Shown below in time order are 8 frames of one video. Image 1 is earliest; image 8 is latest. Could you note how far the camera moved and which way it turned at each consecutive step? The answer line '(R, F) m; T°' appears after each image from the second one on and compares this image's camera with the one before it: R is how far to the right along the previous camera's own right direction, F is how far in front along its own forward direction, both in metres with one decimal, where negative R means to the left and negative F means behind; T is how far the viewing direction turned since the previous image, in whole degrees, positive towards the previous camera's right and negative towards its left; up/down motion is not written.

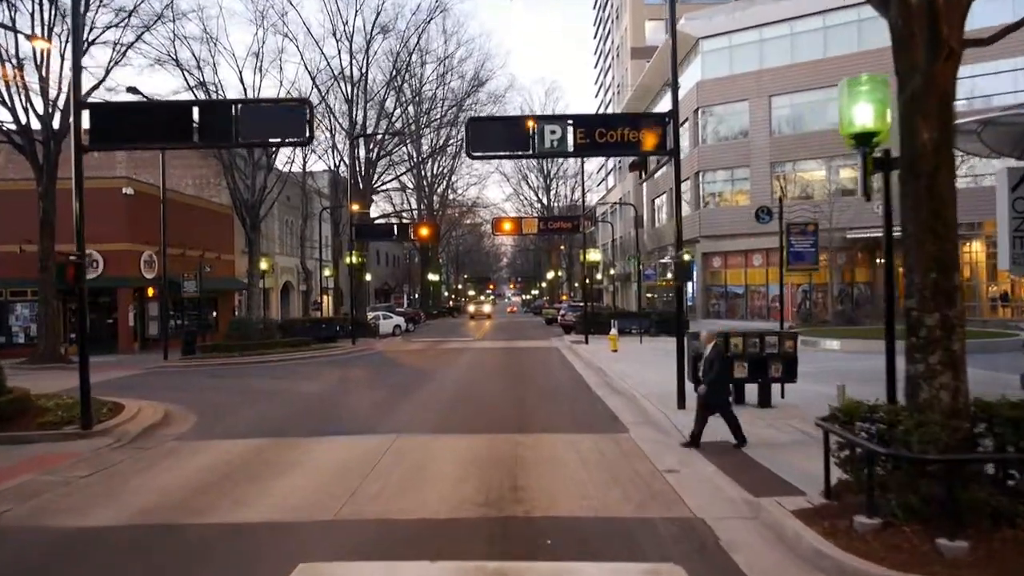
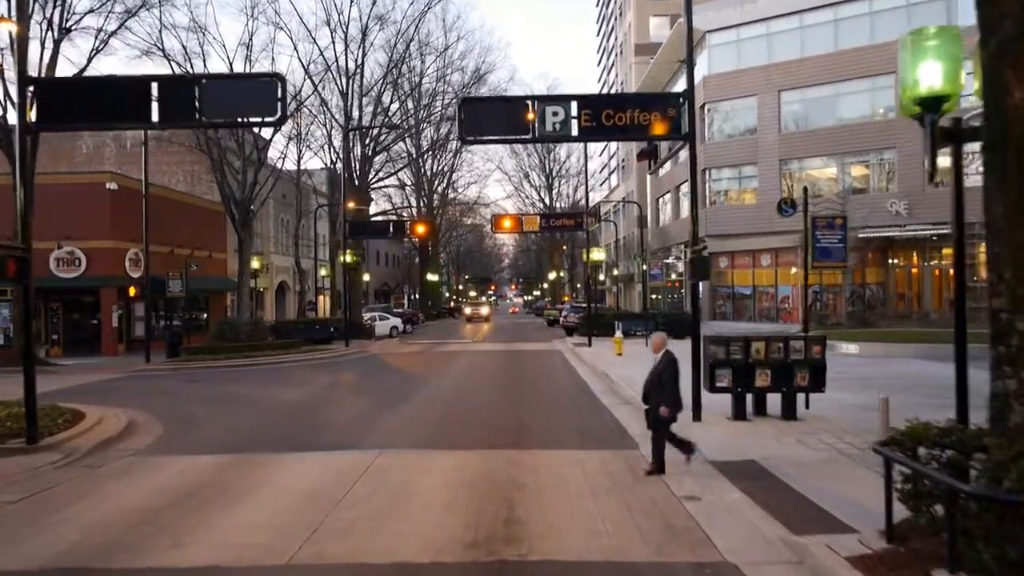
(+0.1, +1.4) m; 0°
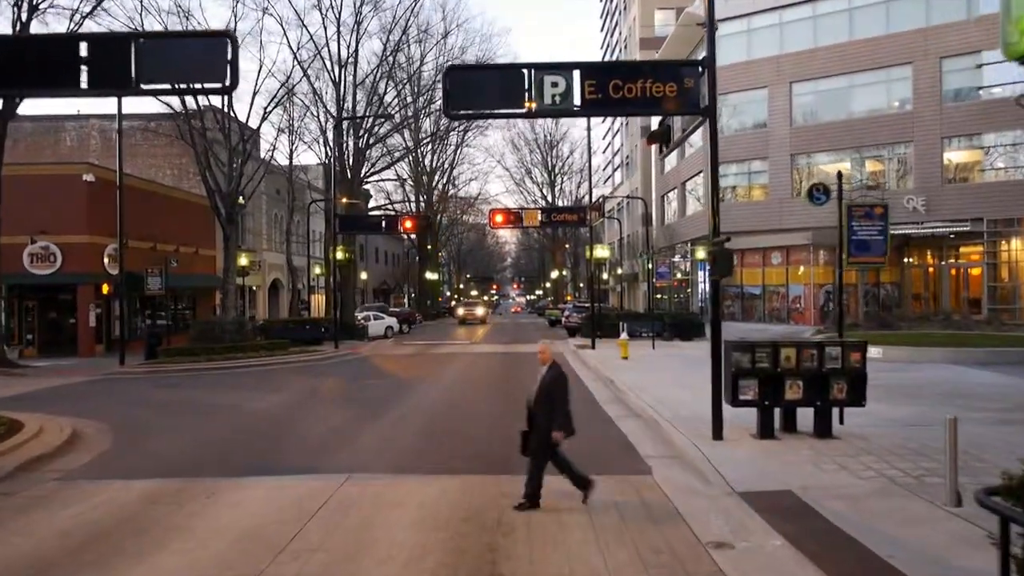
(+0.1, +1.7) m; 0°
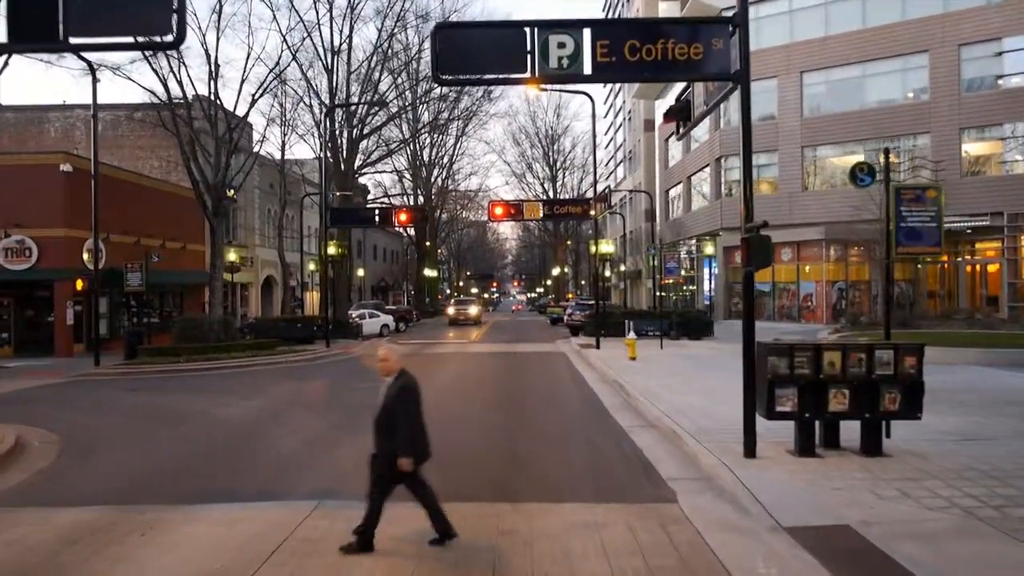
(0.0, +1.5) m; 0°
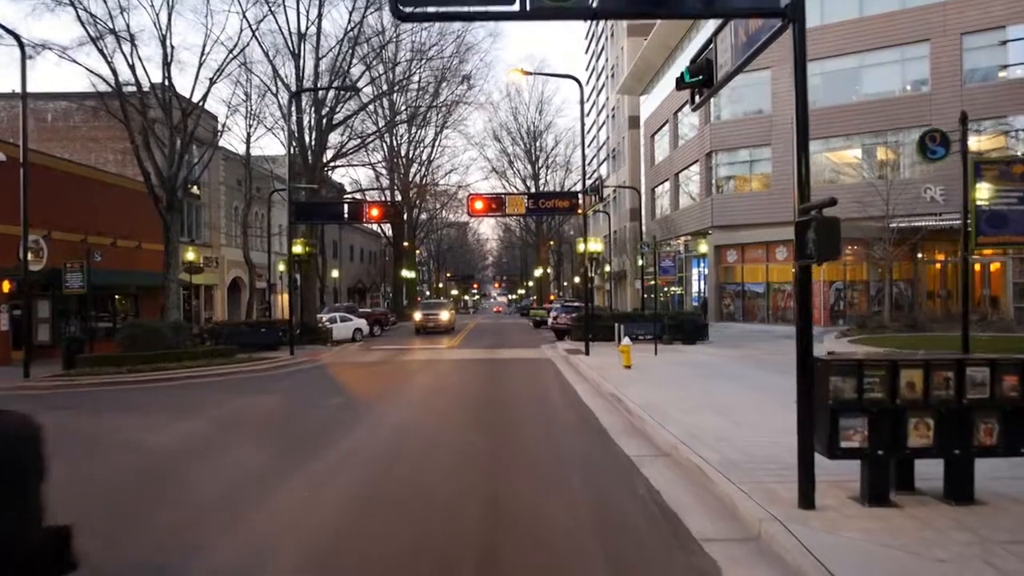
(0.0, +2.3) m; +1°
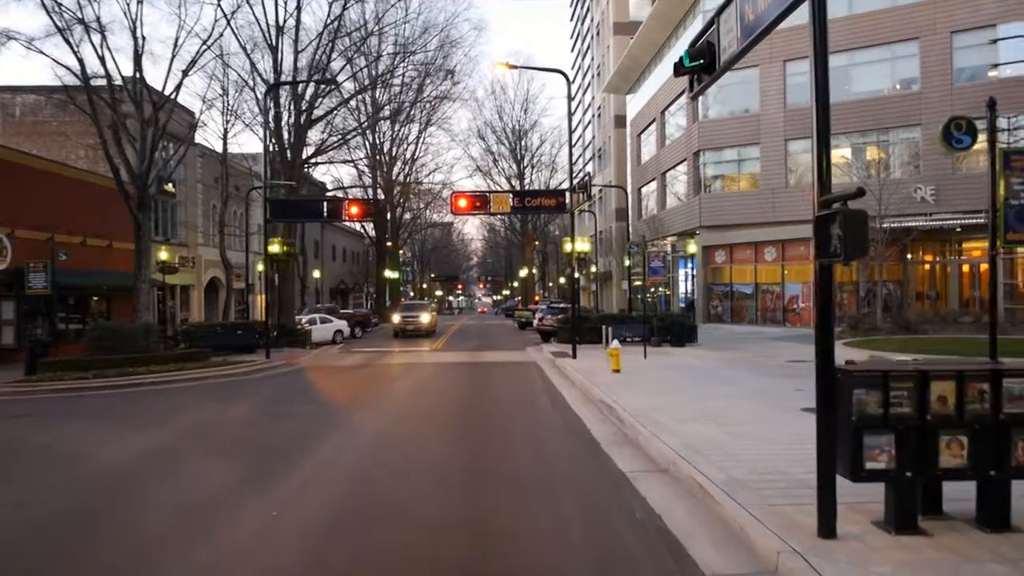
(0.0, +0.8) m; +1°
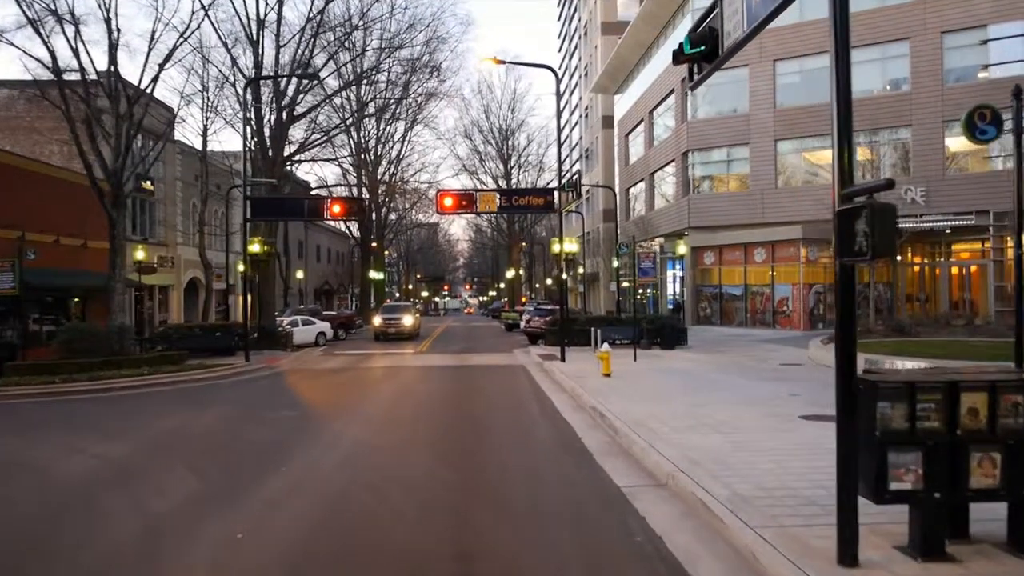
(0.0, +0.7) m; +1°
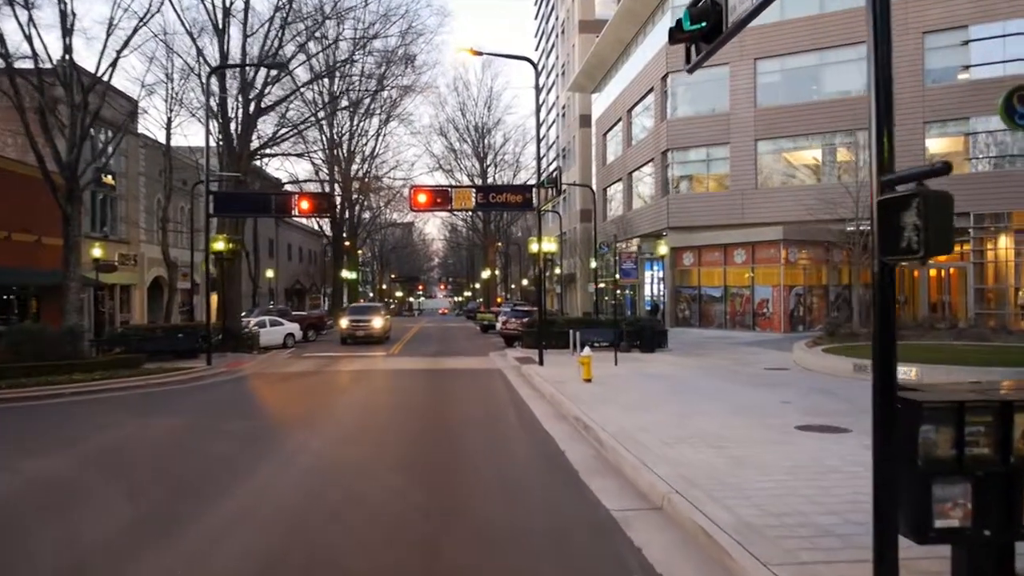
(0.0, +0.9) m; +2°
